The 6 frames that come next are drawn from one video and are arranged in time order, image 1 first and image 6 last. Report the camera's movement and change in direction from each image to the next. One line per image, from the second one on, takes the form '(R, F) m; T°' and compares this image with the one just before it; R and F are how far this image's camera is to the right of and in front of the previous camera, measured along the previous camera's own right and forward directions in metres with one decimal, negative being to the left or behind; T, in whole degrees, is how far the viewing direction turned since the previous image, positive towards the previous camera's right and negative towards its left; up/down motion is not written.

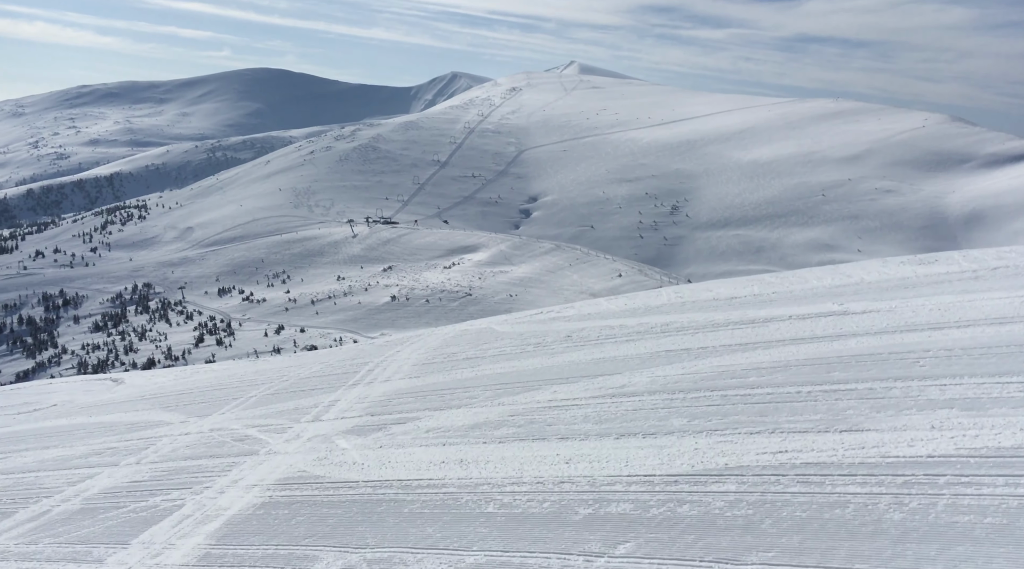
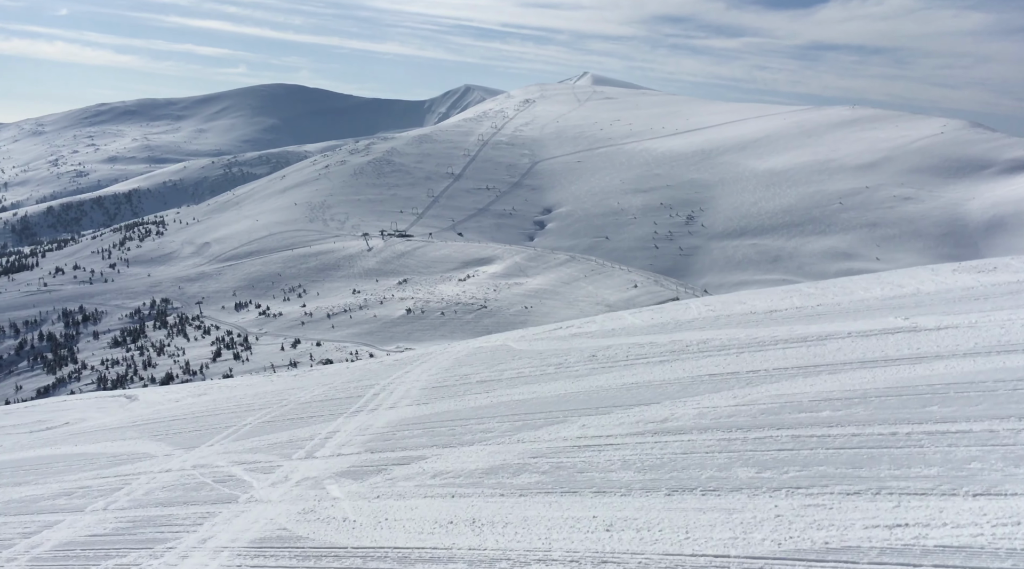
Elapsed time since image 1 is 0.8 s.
(0.0, +1.2) m; -1°
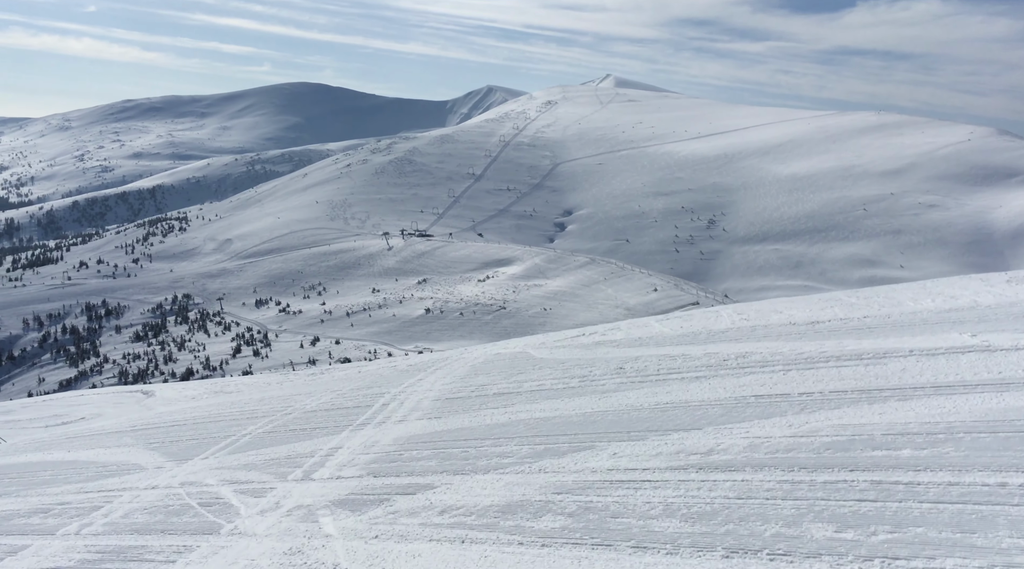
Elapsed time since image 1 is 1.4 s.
(0.0, +0.9) m; -1°
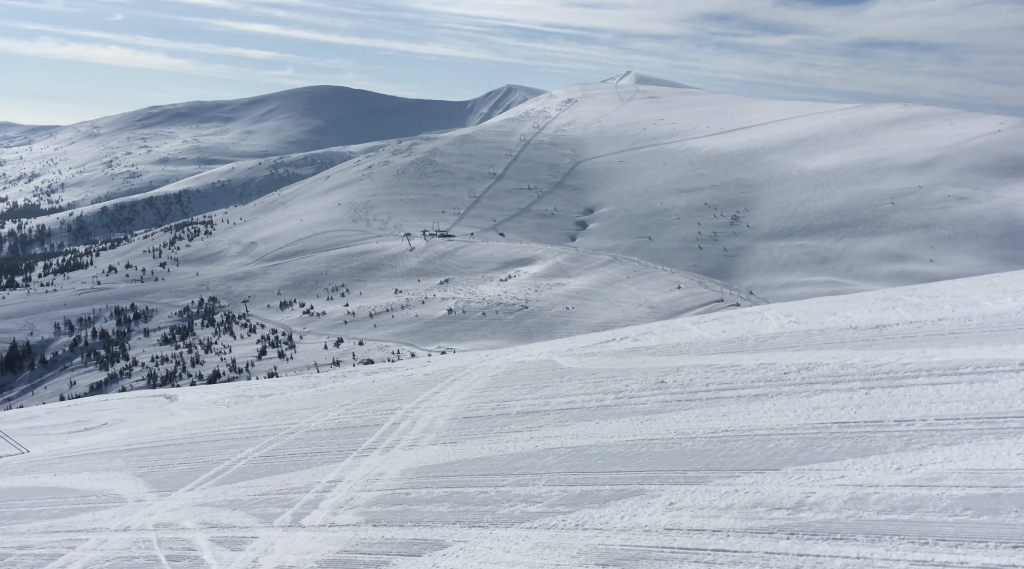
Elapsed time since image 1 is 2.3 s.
(0.0, +1.3) m; -1°
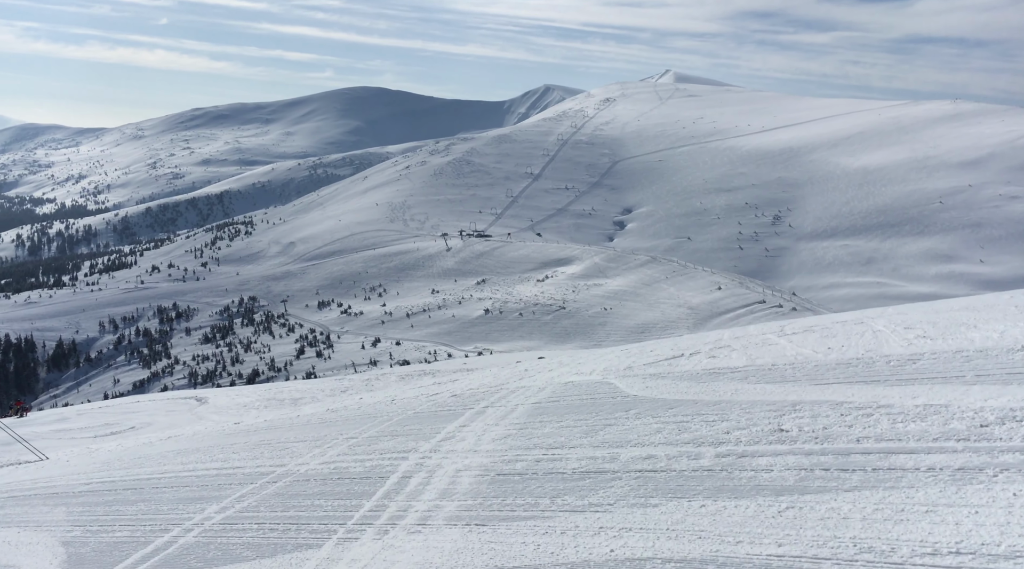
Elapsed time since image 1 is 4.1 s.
(-0.1, +2.8) m; -2°
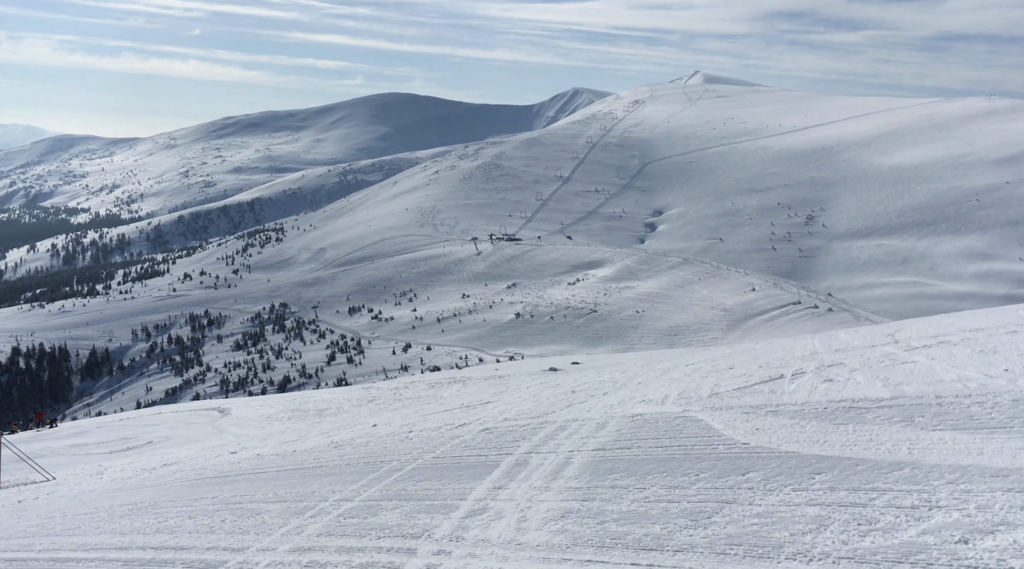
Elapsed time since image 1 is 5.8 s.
(-0.2, +2.9) m; -2°
